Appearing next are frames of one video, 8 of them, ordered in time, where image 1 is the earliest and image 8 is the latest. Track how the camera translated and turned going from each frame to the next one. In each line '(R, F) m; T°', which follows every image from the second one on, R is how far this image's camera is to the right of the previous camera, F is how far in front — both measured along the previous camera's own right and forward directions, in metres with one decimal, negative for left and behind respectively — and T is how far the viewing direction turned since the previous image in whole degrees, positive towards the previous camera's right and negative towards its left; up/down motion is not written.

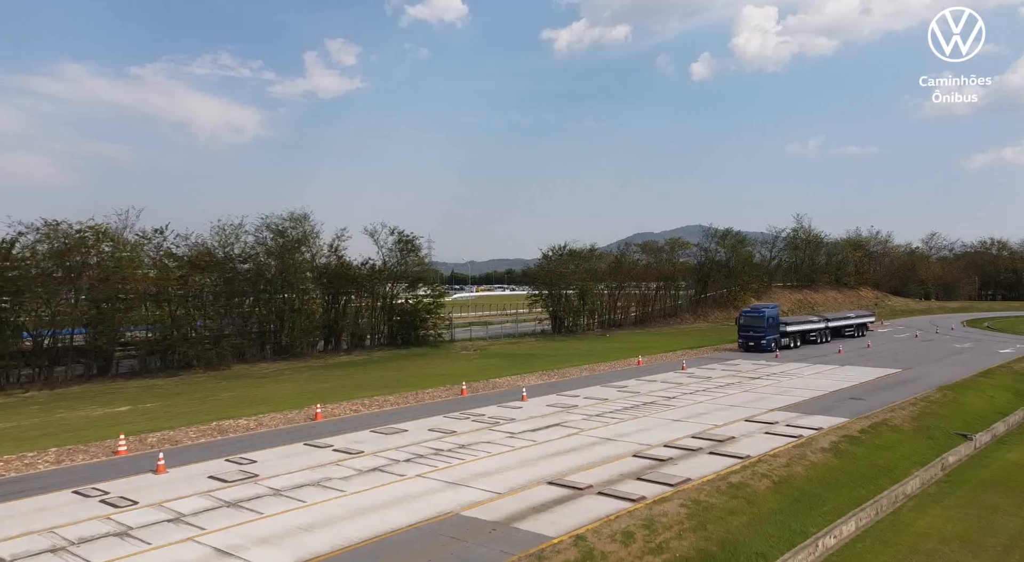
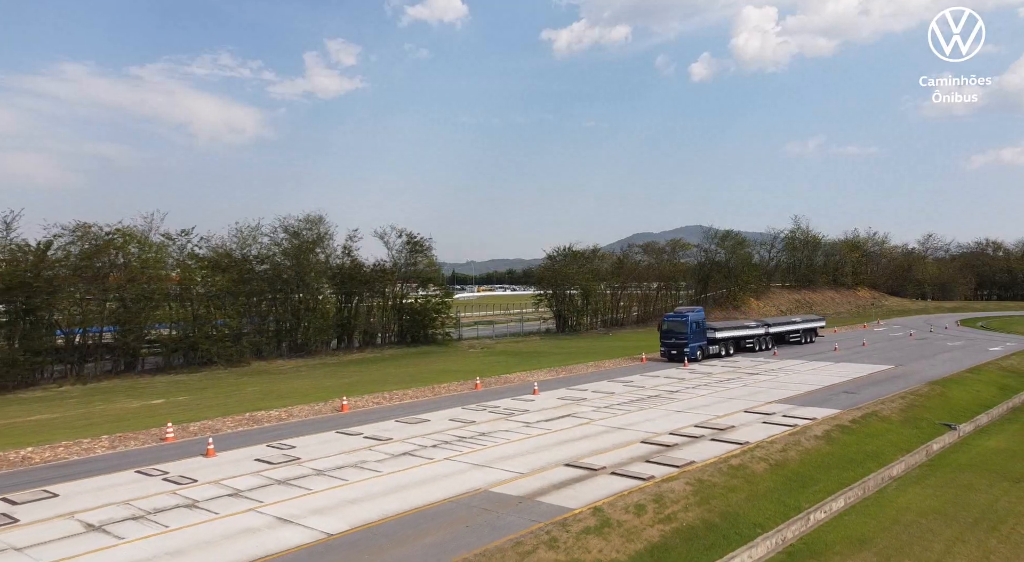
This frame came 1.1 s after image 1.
(-0.5, -1.7) m; 0°
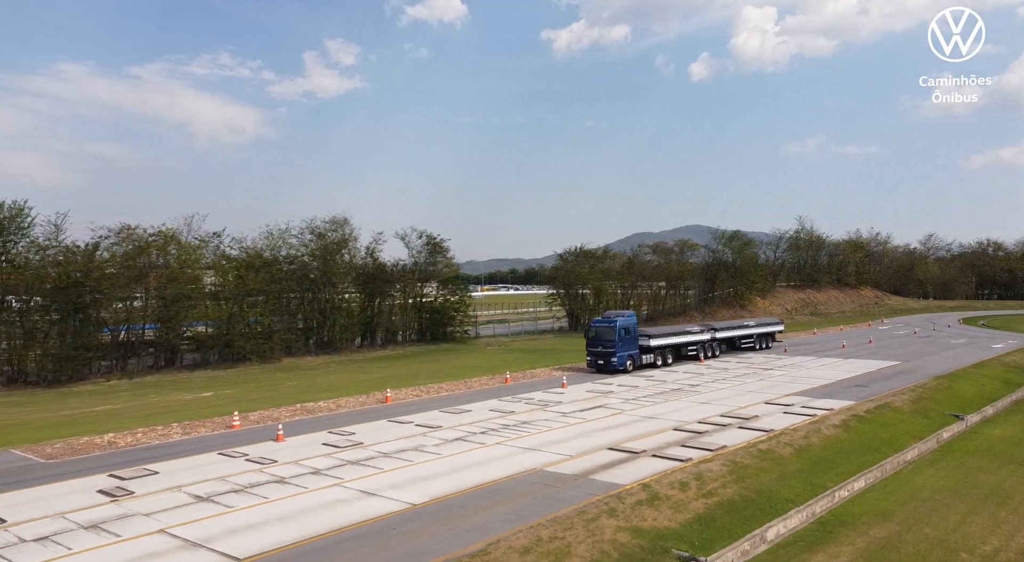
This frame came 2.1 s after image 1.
(-1.3, -1.7) m; 0°
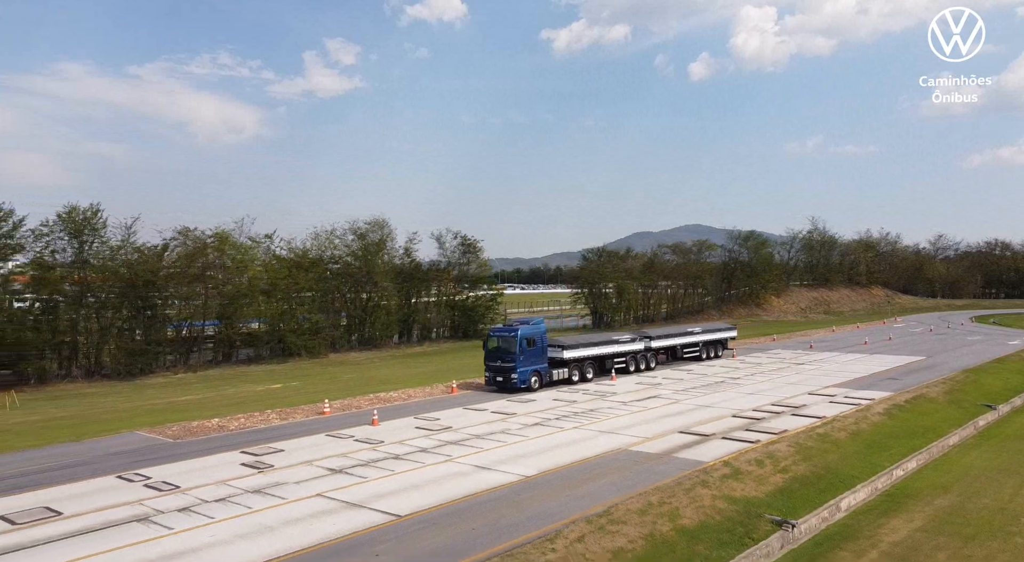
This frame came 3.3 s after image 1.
(-2.3, -1.9) m; 0°
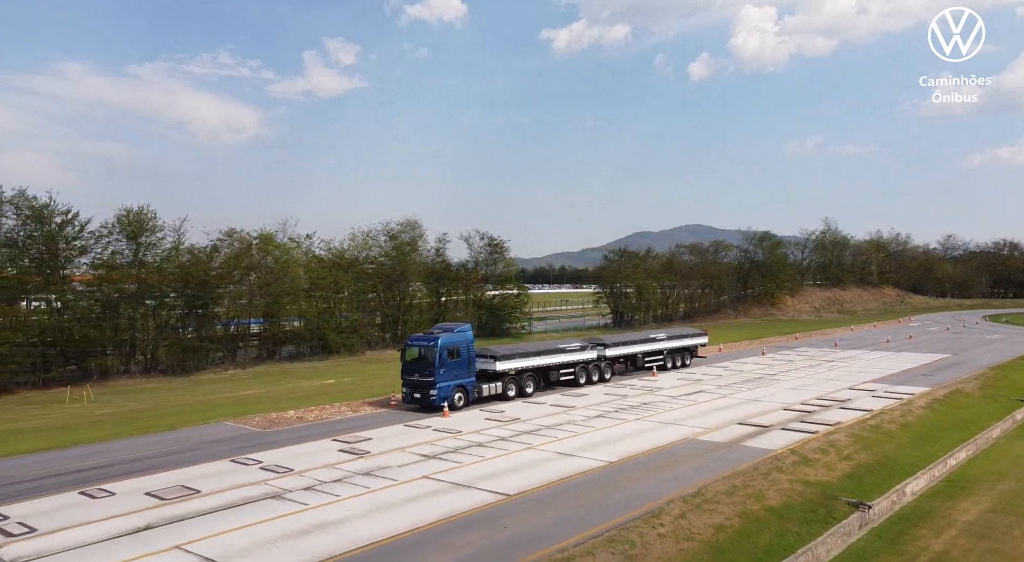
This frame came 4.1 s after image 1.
(-2.0, -1.1) m; 0°
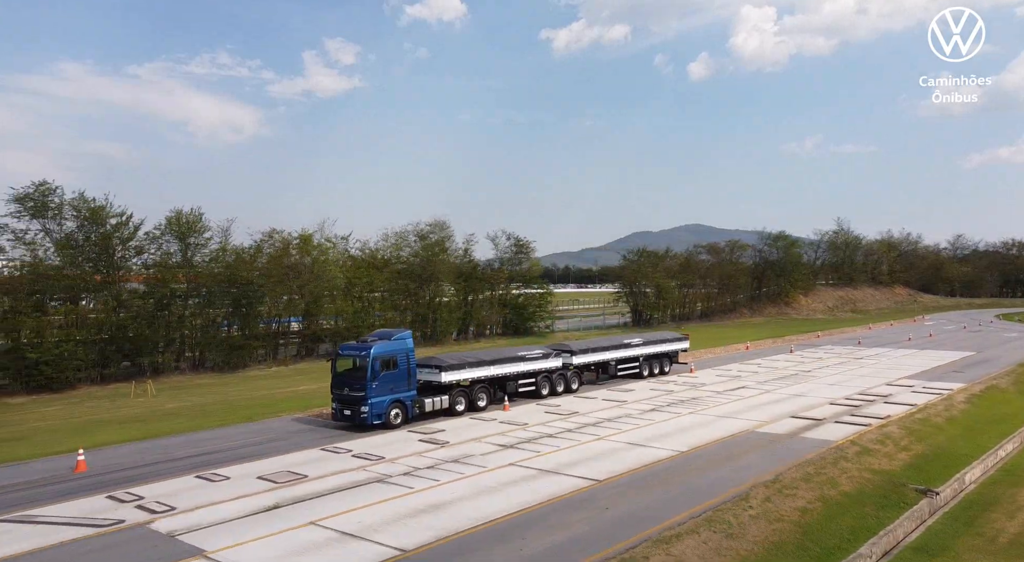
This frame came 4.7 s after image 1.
(-1.9, -0.9) m; 0°
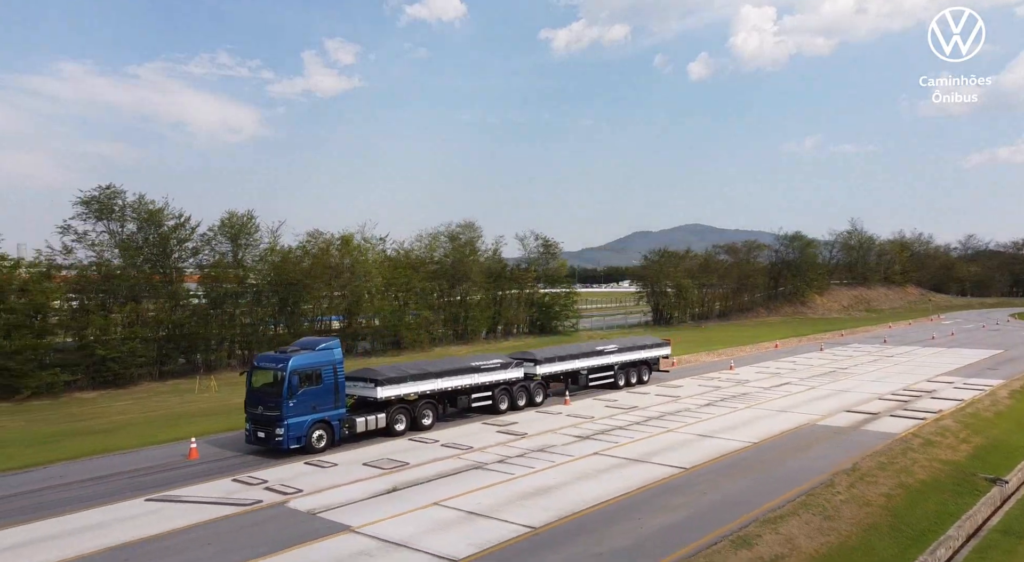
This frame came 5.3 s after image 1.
(-2.1, -0.8) m; 0°
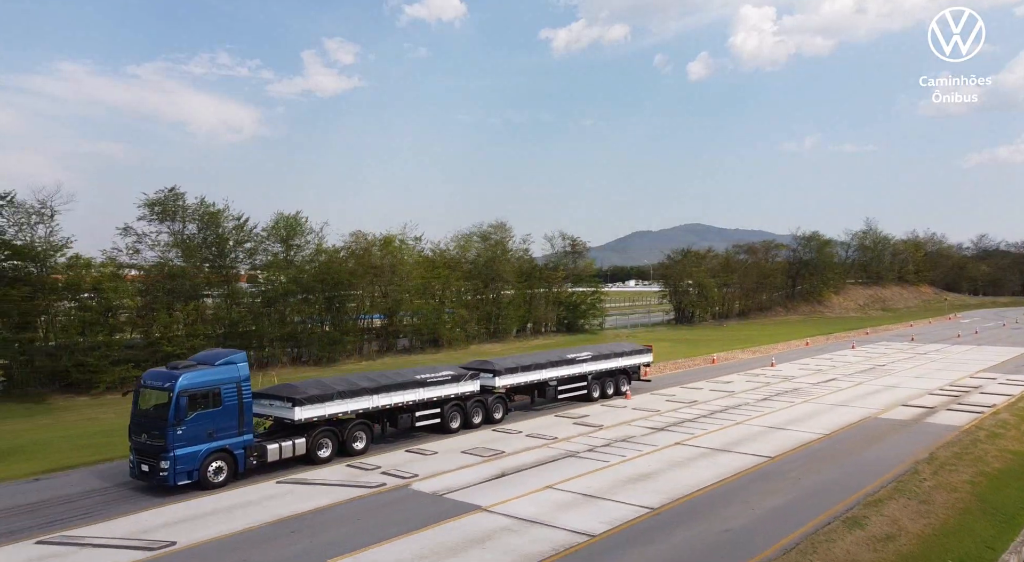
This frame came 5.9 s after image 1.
(-2.2, -0.8) m; 0°
